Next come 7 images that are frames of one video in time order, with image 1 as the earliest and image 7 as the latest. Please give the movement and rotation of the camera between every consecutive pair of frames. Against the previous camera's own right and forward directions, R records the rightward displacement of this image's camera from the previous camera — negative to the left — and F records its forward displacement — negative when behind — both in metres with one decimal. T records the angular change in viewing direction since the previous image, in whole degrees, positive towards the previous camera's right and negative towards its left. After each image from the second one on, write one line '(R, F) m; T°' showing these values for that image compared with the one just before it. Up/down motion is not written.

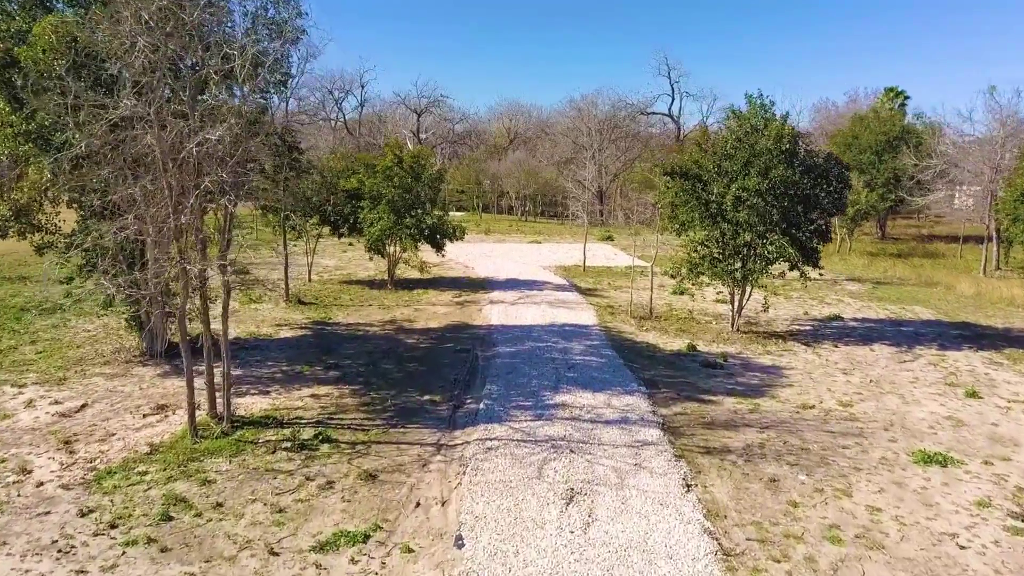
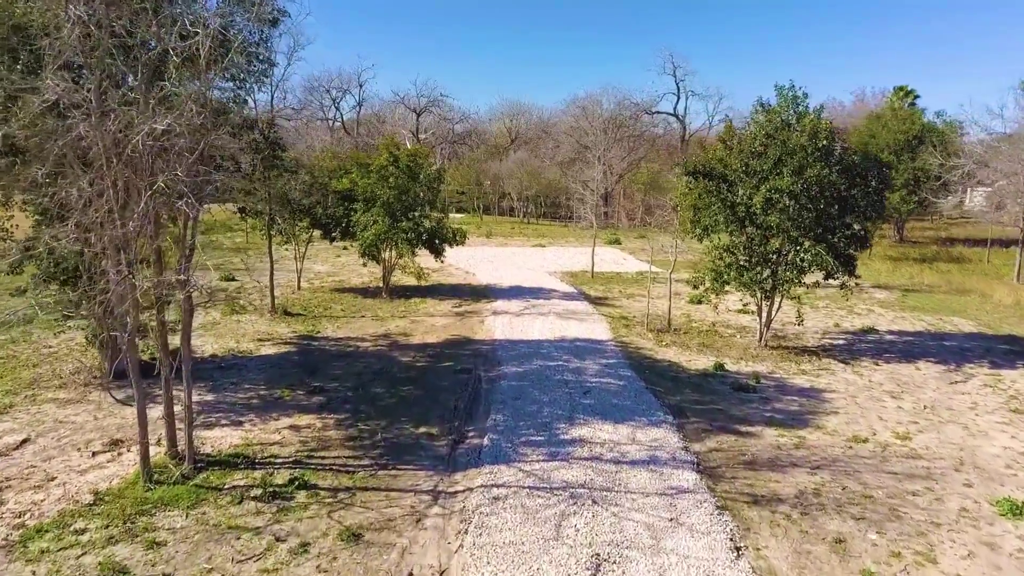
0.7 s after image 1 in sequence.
(-0.2, +1.2) m; 0°
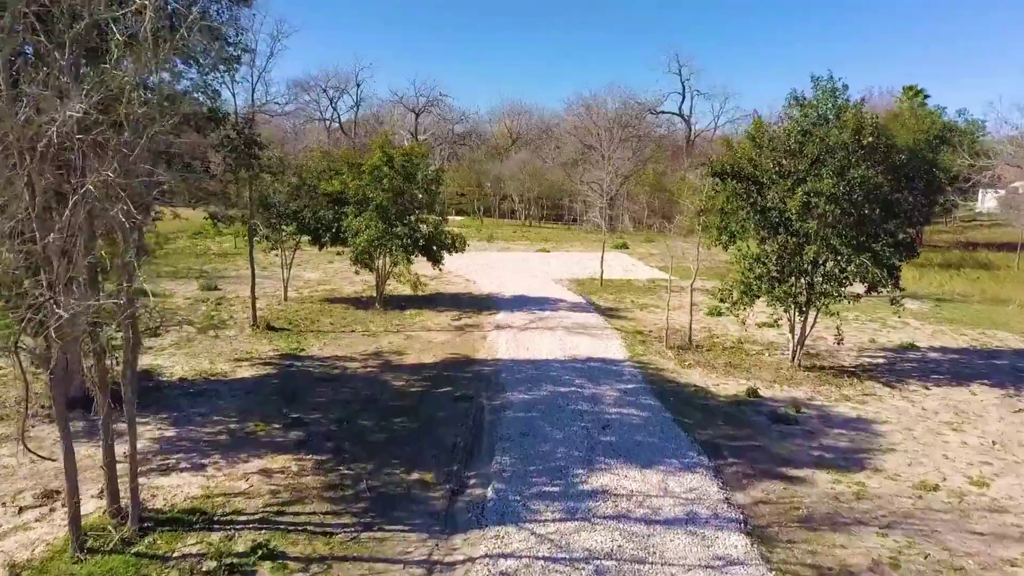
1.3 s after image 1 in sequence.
(-0.2, +1.2) m; 0°
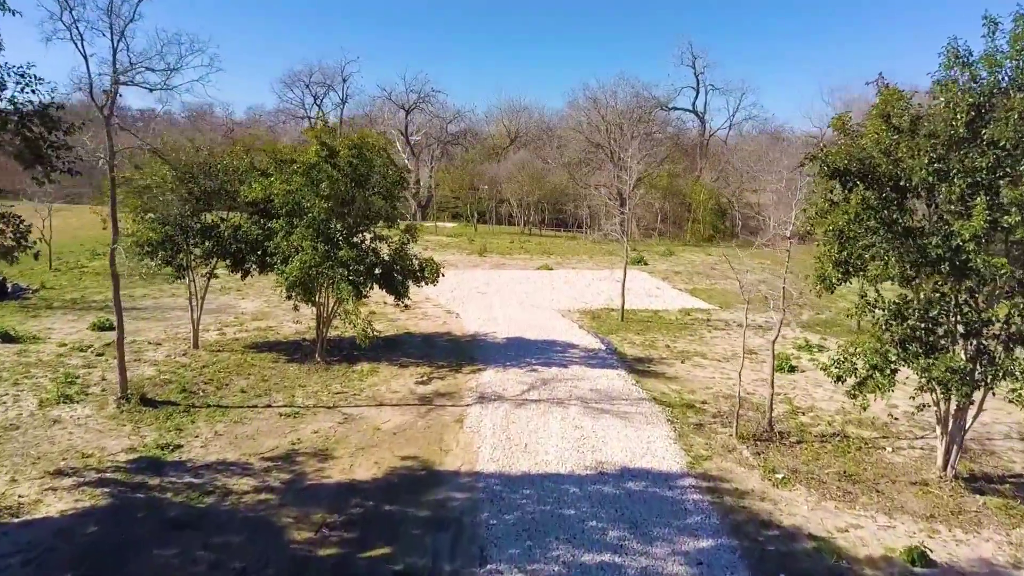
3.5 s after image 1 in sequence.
(+0.2, +4.0) m; 0°
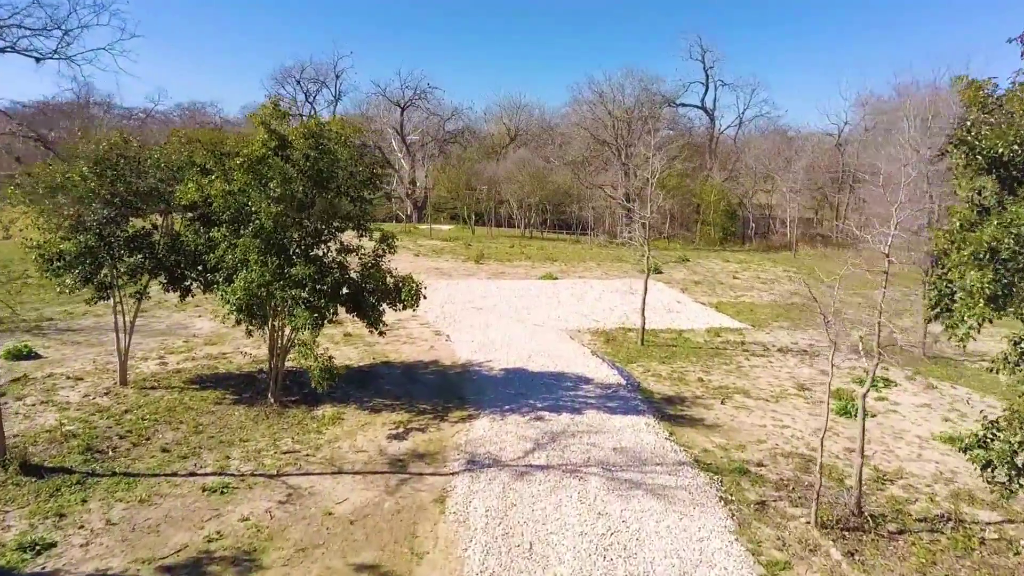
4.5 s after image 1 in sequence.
(0.0, +2.0) m; 0°
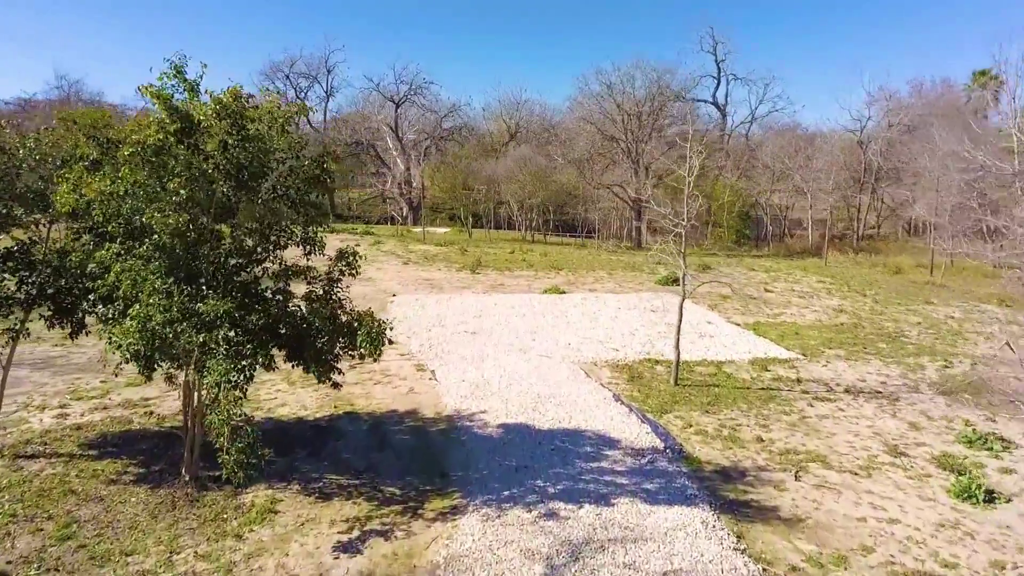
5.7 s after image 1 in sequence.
(0.0, +2.3) m; 0°
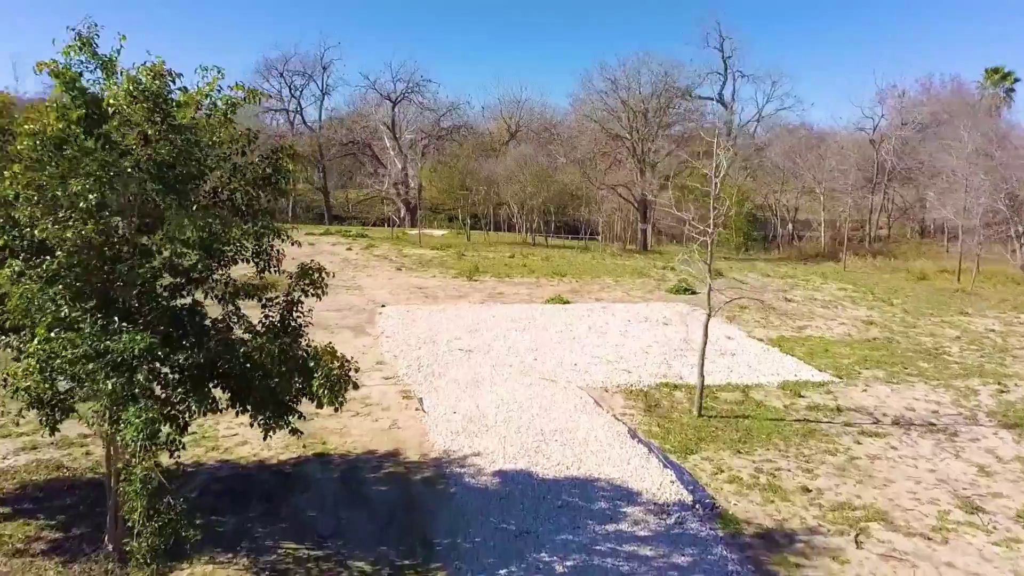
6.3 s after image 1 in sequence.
(0.0, +1.2) m; 0°
